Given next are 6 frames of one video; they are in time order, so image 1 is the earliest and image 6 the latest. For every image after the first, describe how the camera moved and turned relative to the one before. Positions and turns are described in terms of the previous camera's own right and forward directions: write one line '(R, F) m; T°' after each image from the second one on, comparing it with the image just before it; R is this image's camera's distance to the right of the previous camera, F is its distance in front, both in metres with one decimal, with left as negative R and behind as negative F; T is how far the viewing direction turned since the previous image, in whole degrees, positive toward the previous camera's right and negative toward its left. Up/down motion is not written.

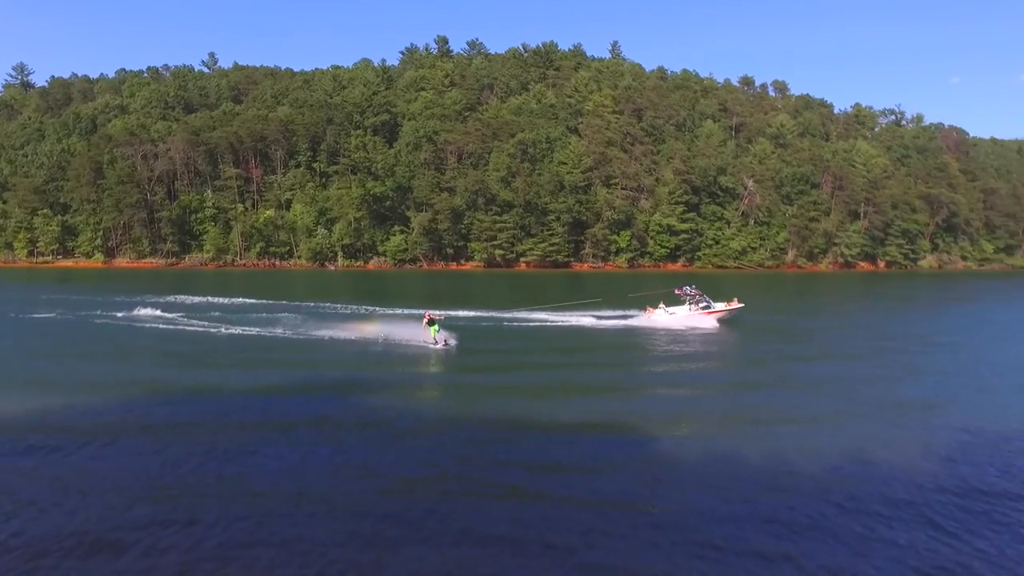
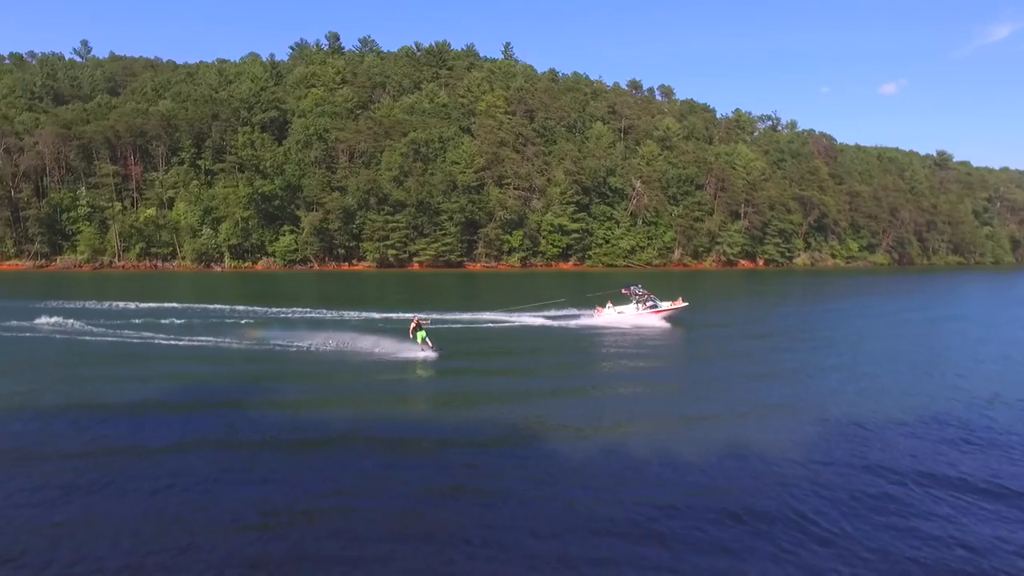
(-0.1, -0.1) m; +8°
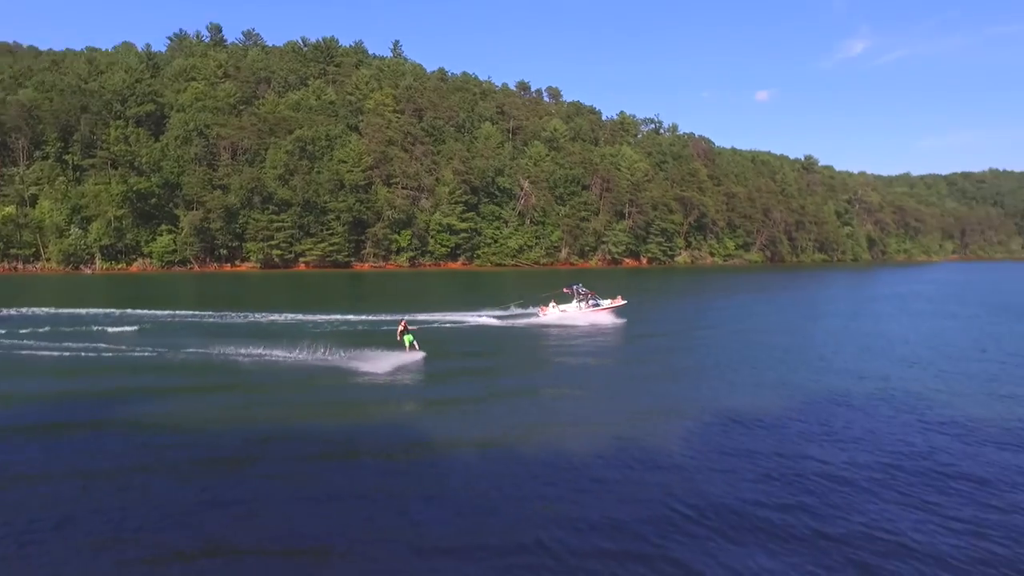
(0.0, -0.2) m; +8°
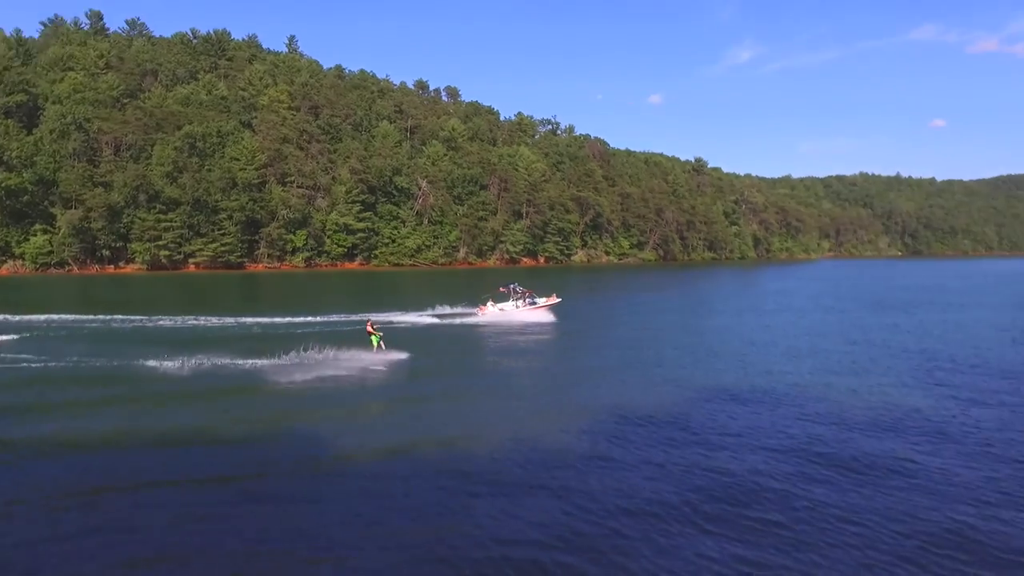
(+0.6, +0.2) m; +7°
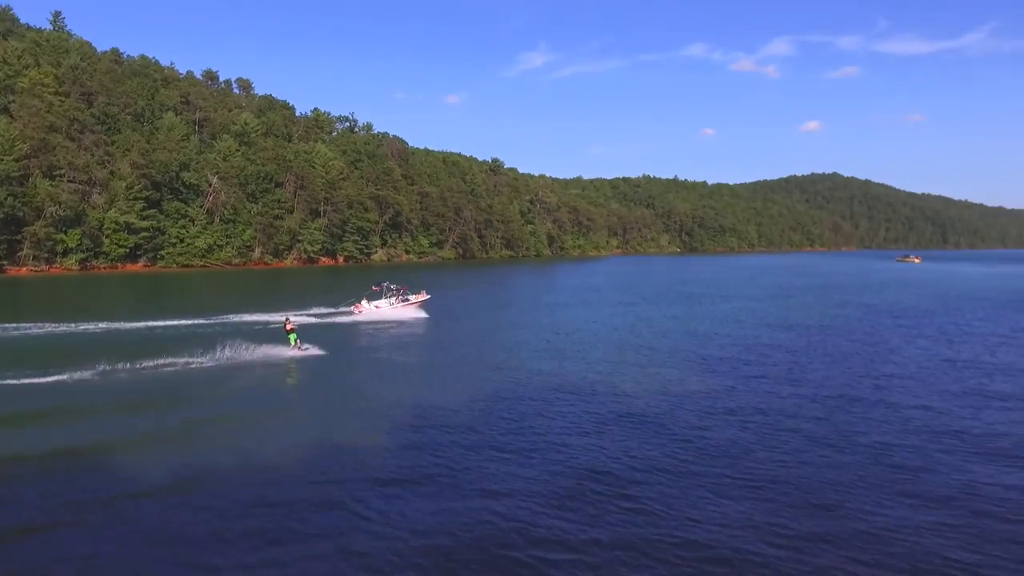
(+0.9, -3.2) m; +15°
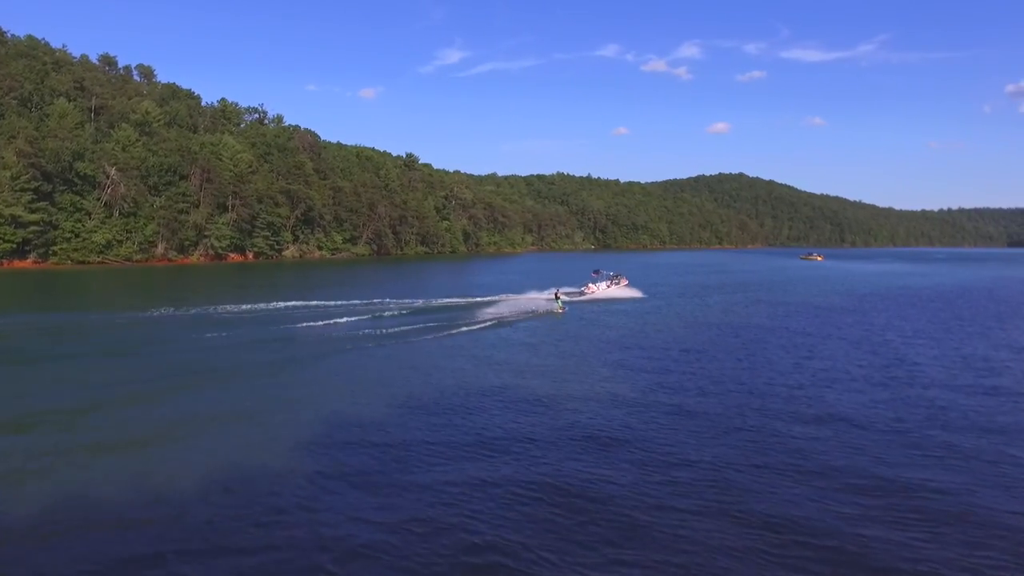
(+0.2, -0.4) m; +6°
